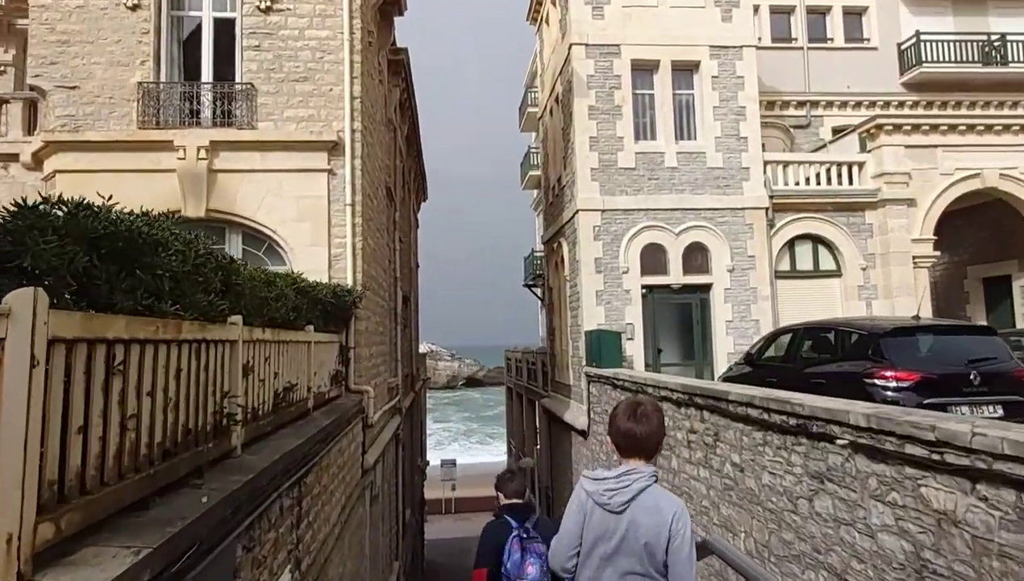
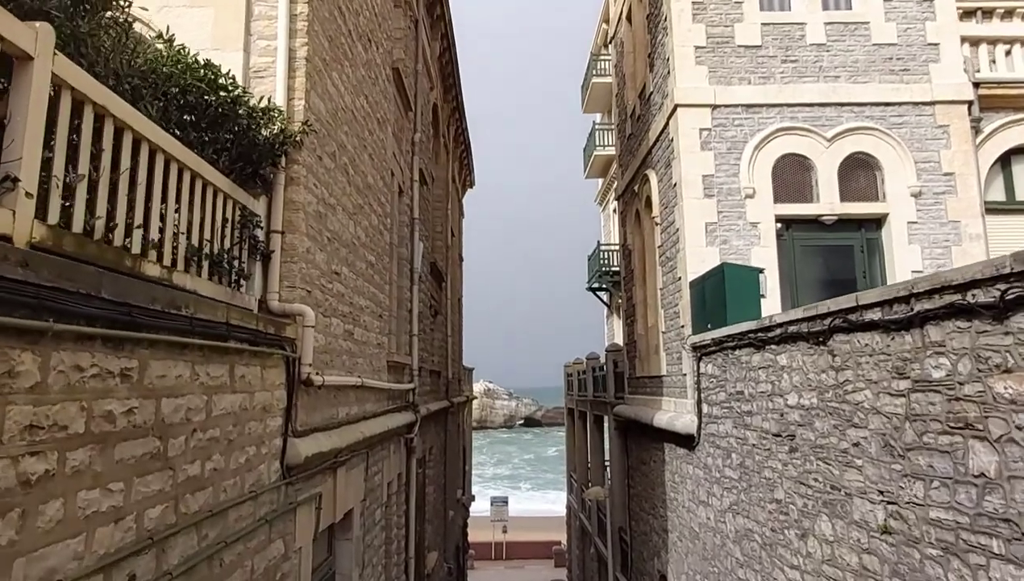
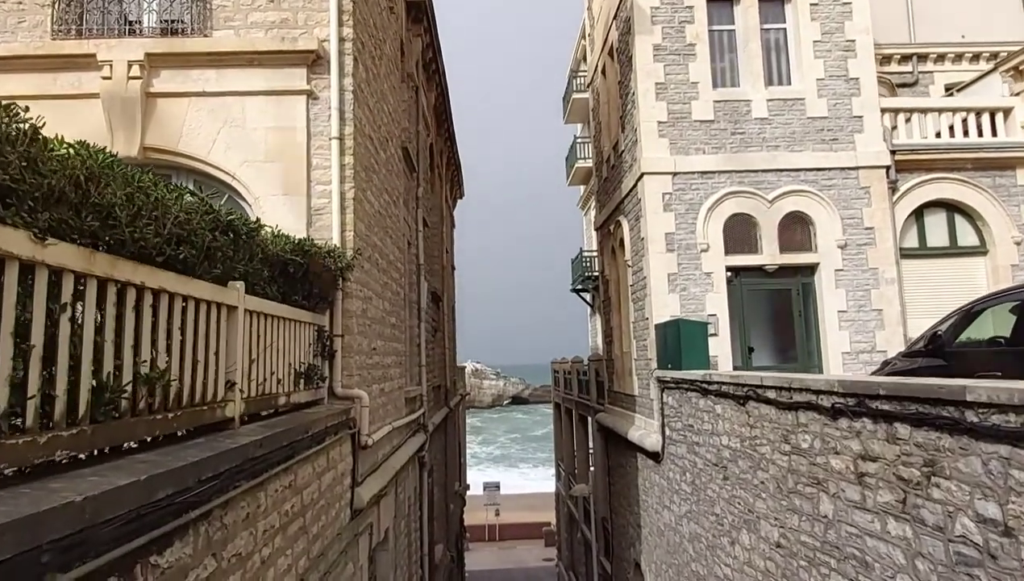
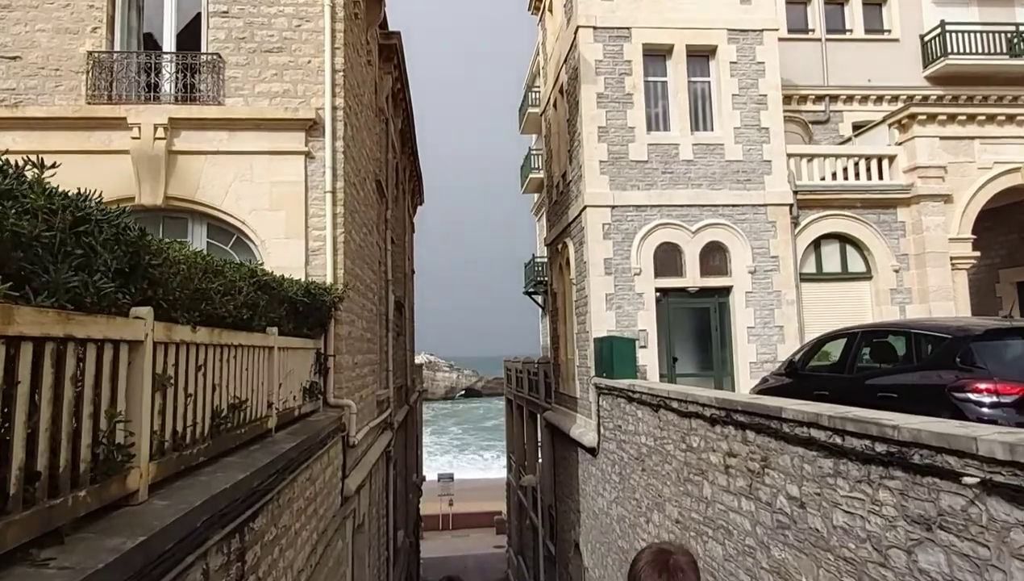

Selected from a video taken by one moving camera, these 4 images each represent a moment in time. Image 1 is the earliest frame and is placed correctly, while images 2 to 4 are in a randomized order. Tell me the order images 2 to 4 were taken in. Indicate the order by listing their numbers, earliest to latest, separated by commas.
4, 3, 2
